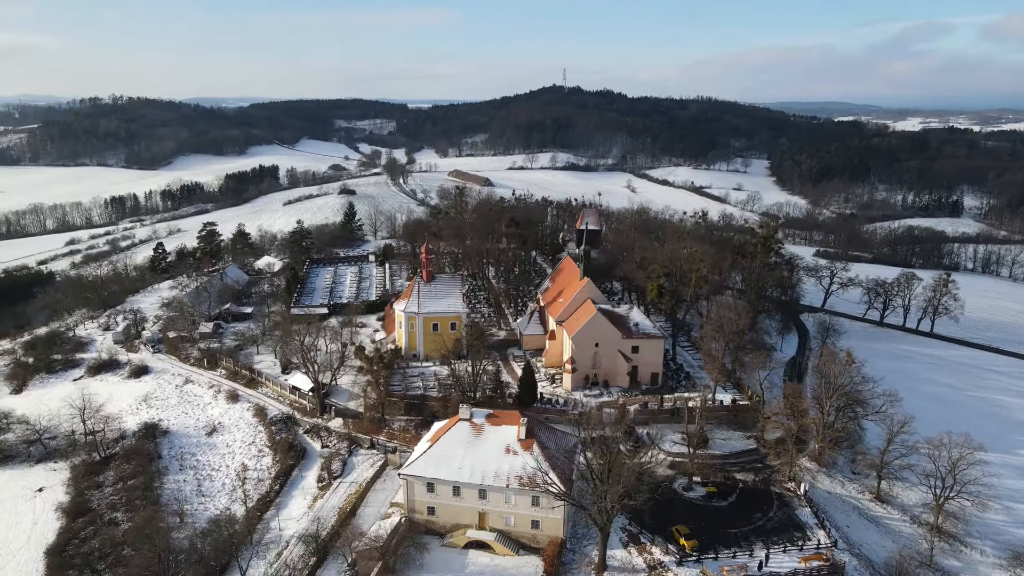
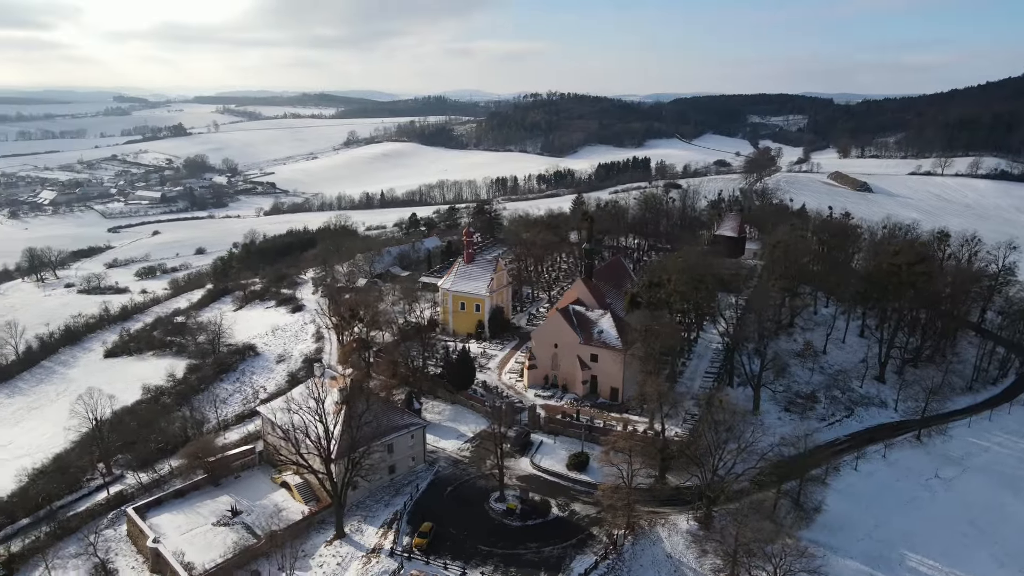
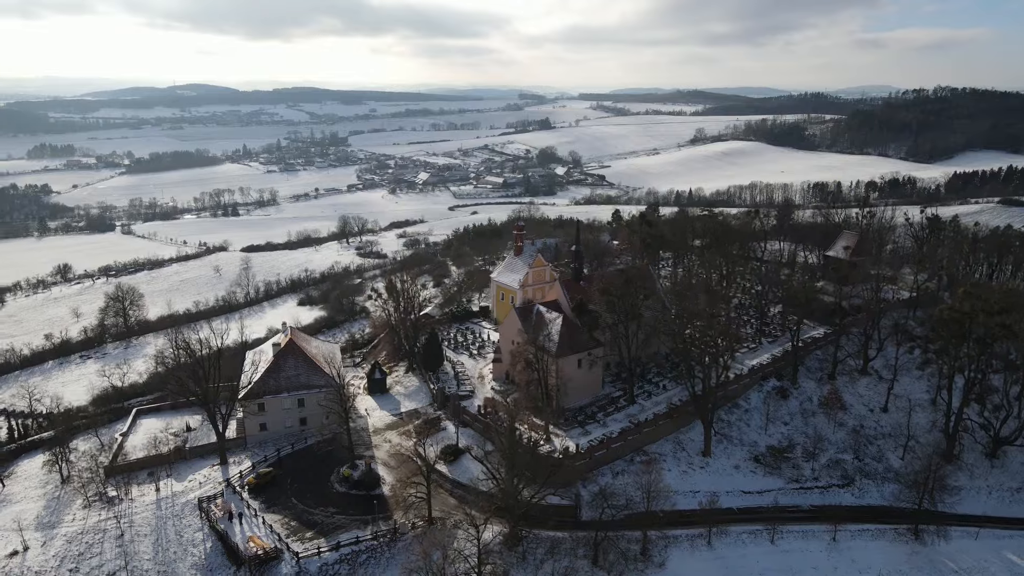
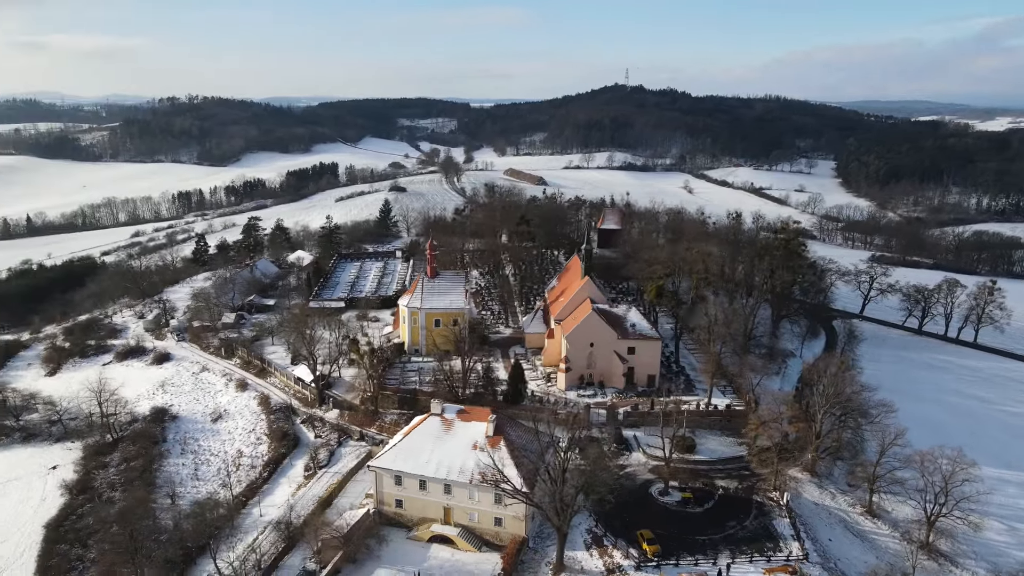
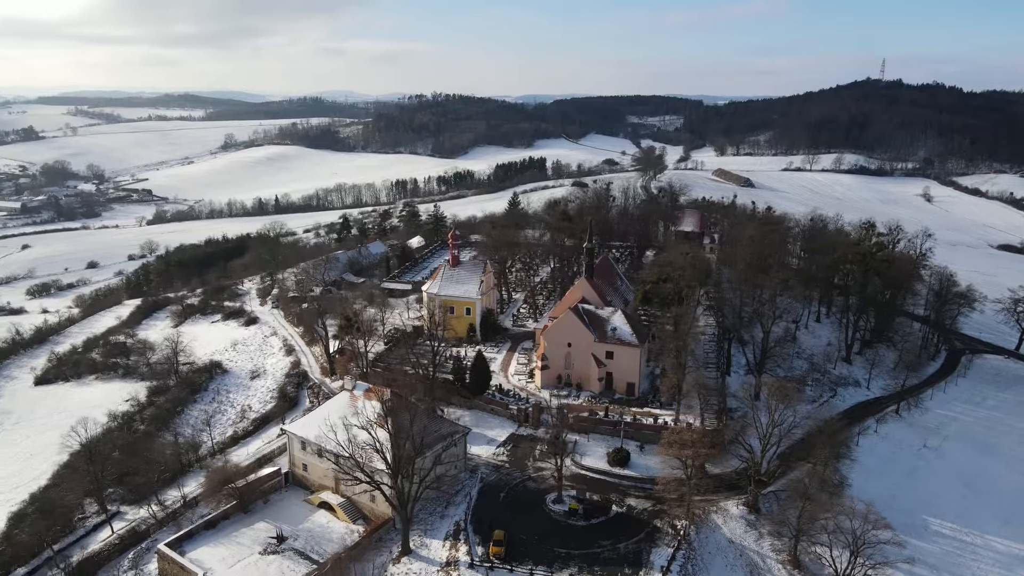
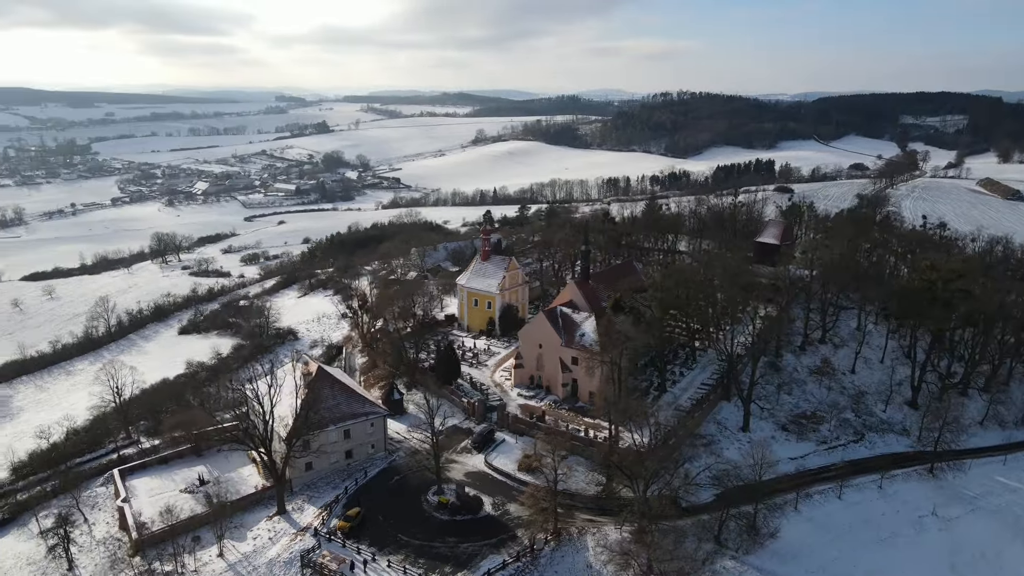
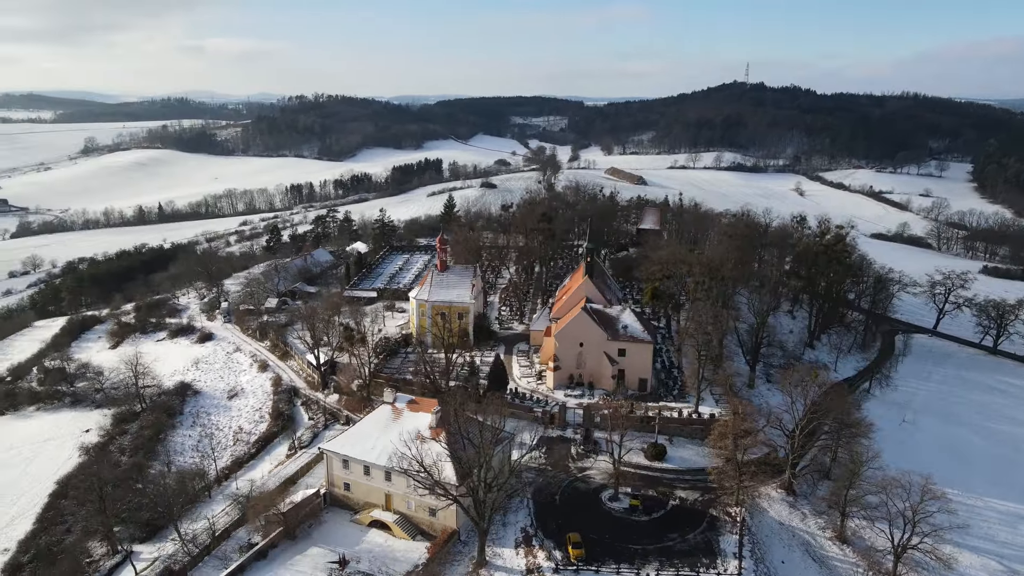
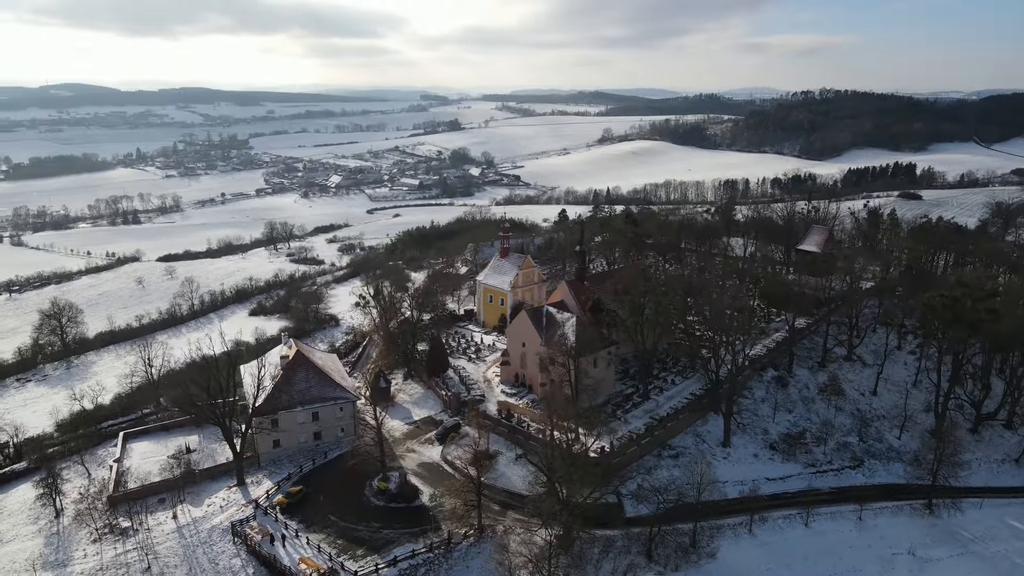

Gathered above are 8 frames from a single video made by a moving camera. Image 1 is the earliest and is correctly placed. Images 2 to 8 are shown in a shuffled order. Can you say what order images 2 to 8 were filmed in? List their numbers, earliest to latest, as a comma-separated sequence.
4, 7, 5, 2, 6, 8, 3
